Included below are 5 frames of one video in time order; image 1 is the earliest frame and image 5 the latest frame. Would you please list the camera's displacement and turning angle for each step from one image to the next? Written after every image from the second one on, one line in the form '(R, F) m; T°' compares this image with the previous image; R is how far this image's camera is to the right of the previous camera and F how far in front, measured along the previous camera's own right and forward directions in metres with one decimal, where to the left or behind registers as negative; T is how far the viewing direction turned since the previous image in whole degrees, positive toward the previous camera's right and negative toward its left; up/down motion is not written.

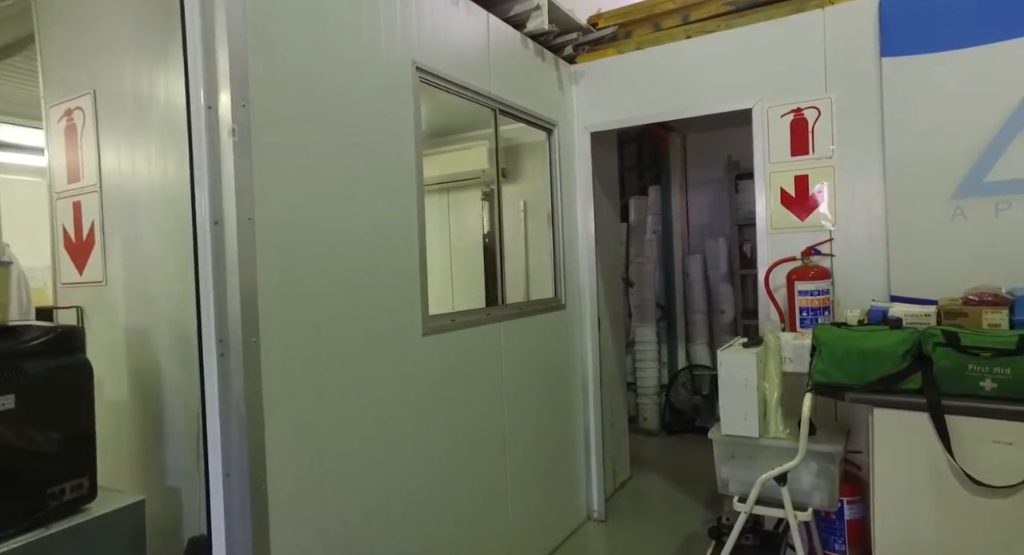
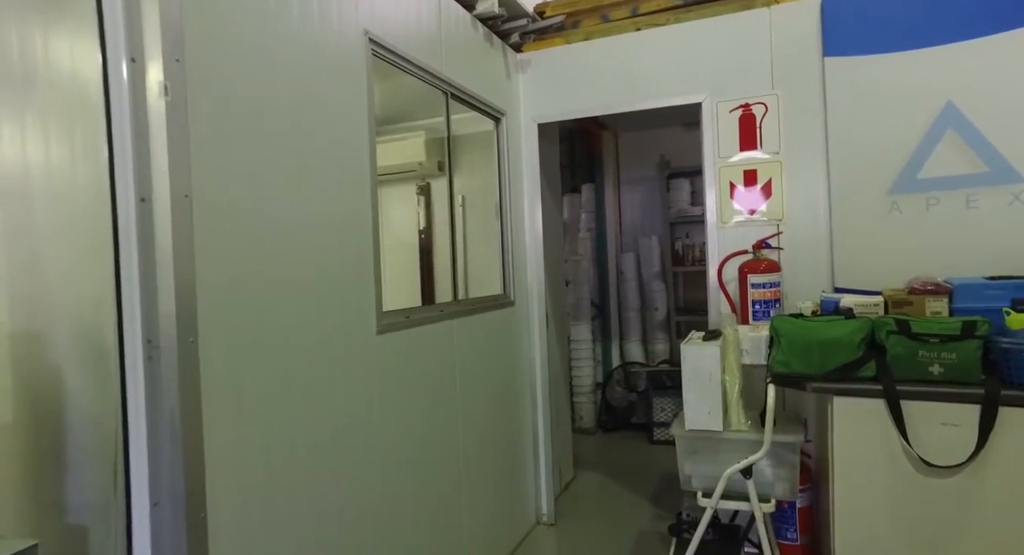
(-0.2, +0.2) m; +8°
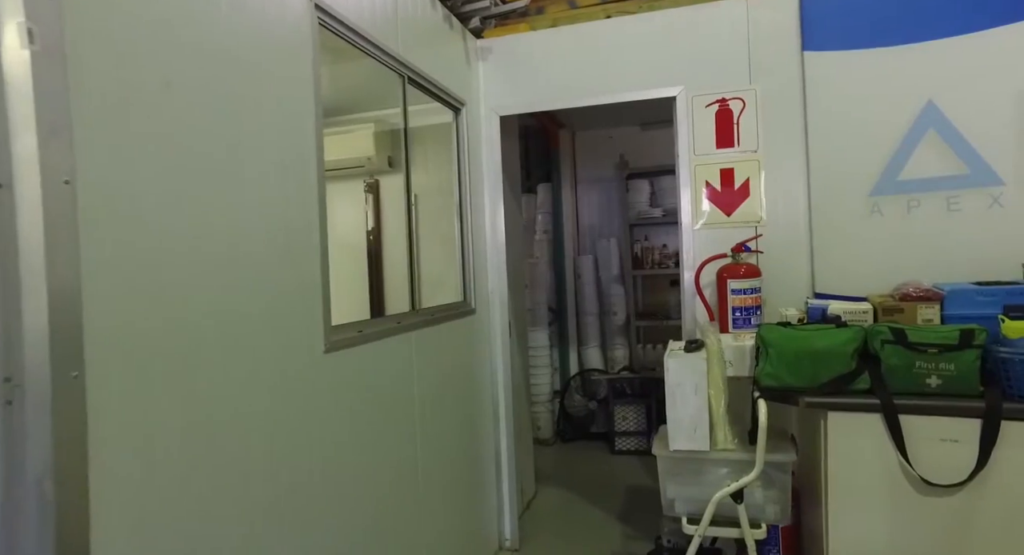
(-0.1, +0.3) m; +5°
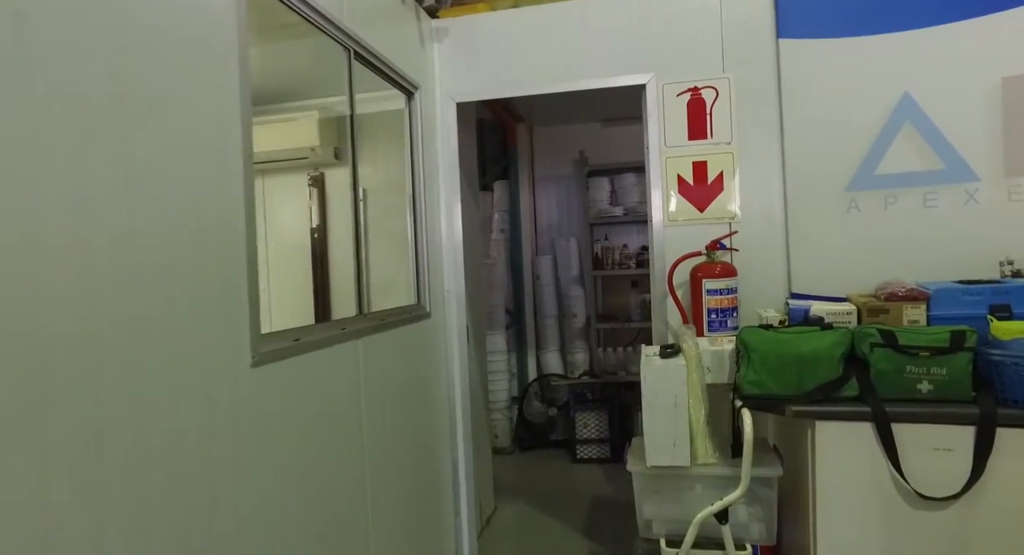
(0.0, +0.2) m; +5°
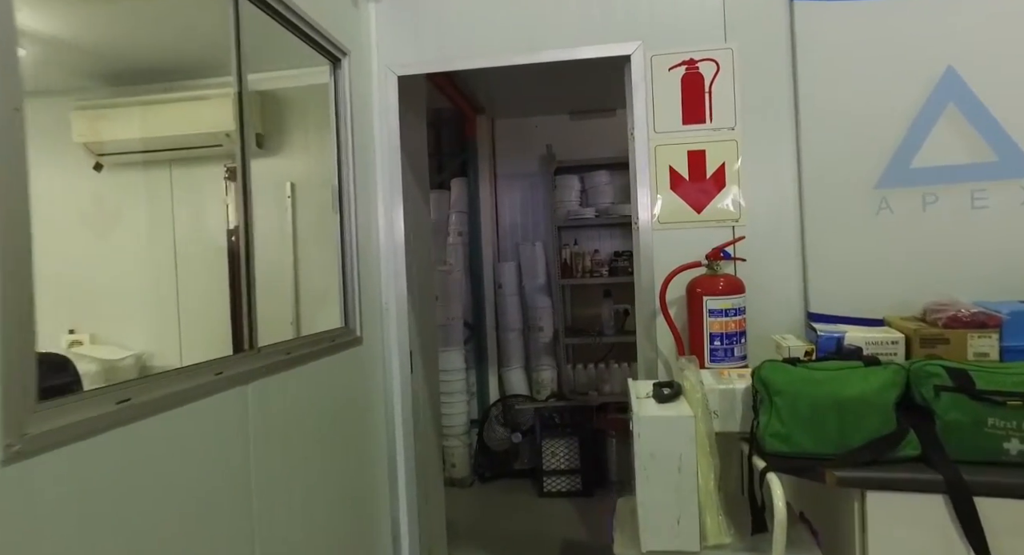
(0.0, +0.5) m; +3°
